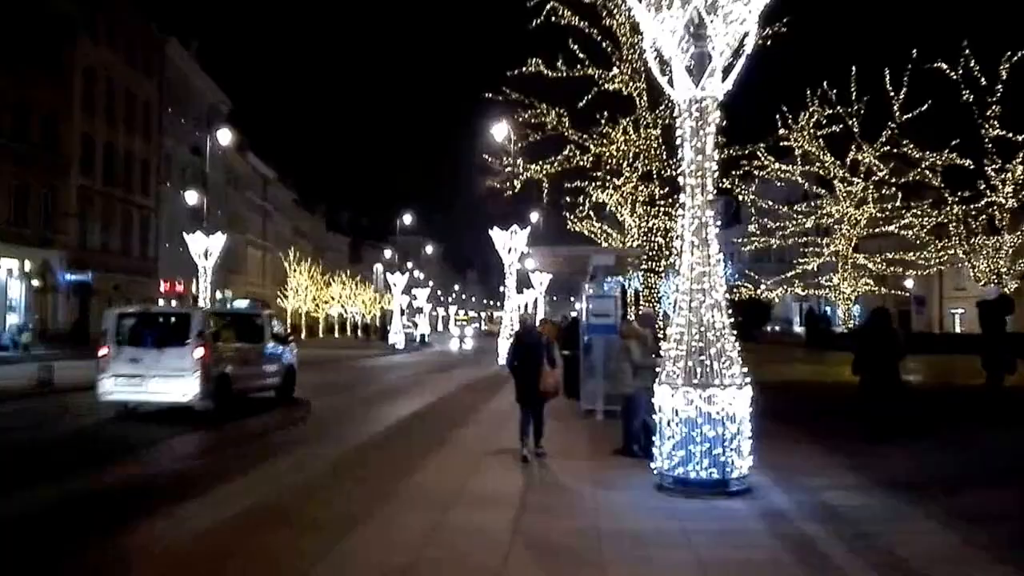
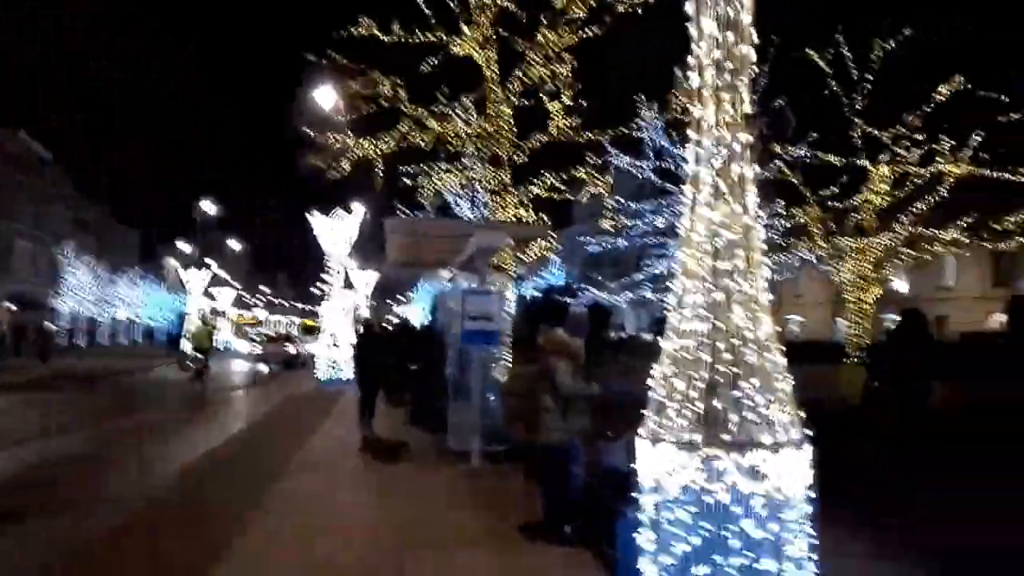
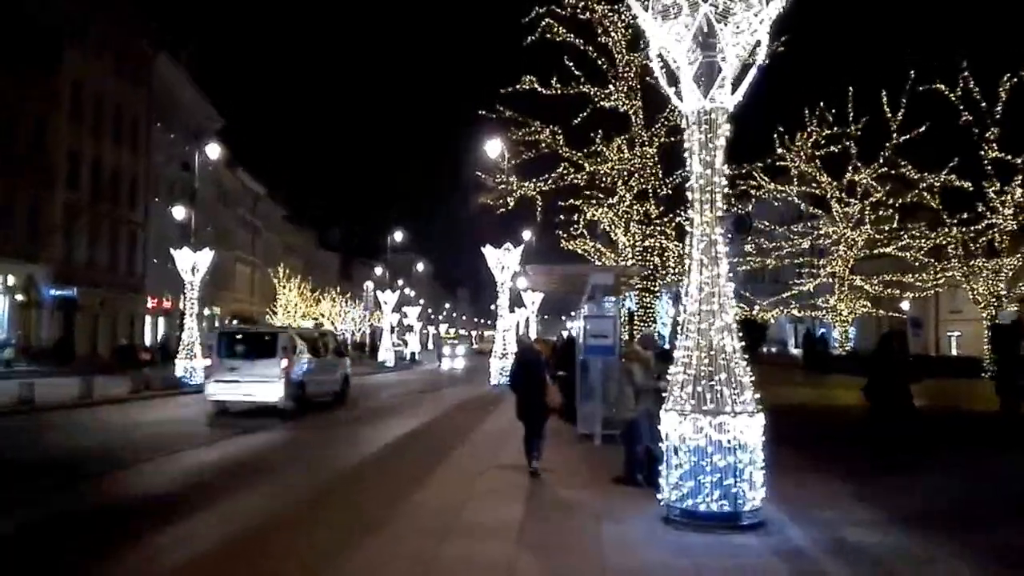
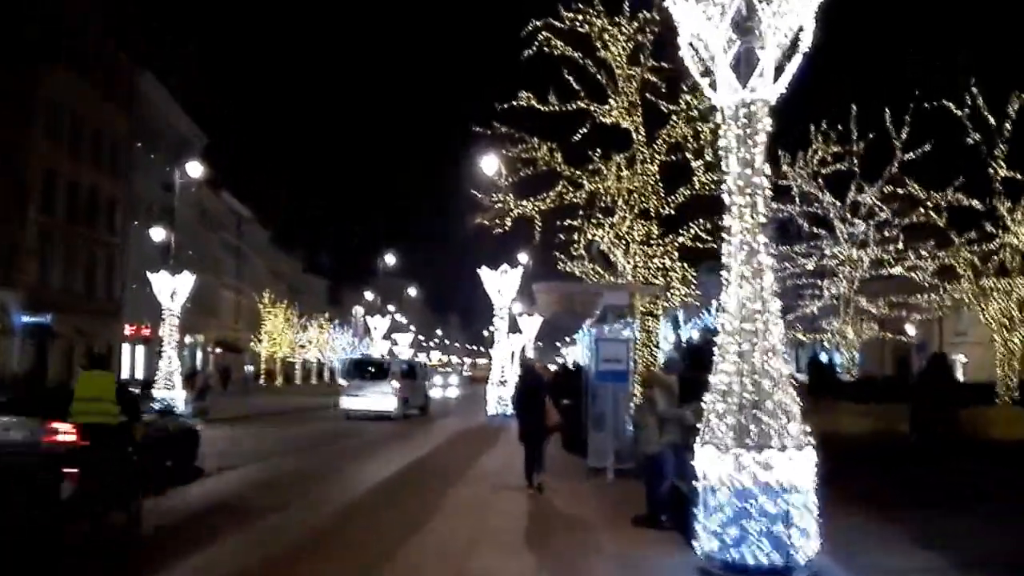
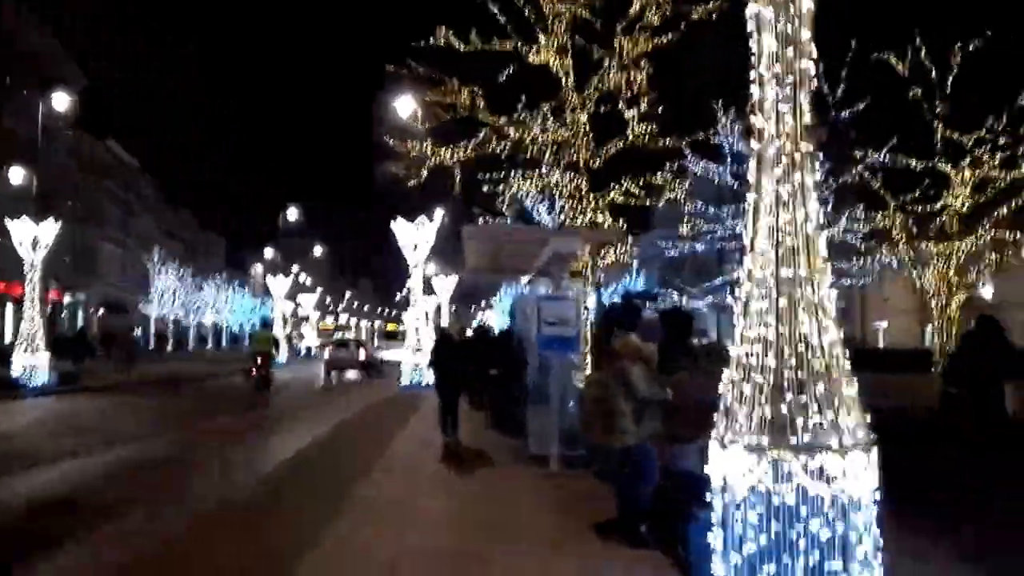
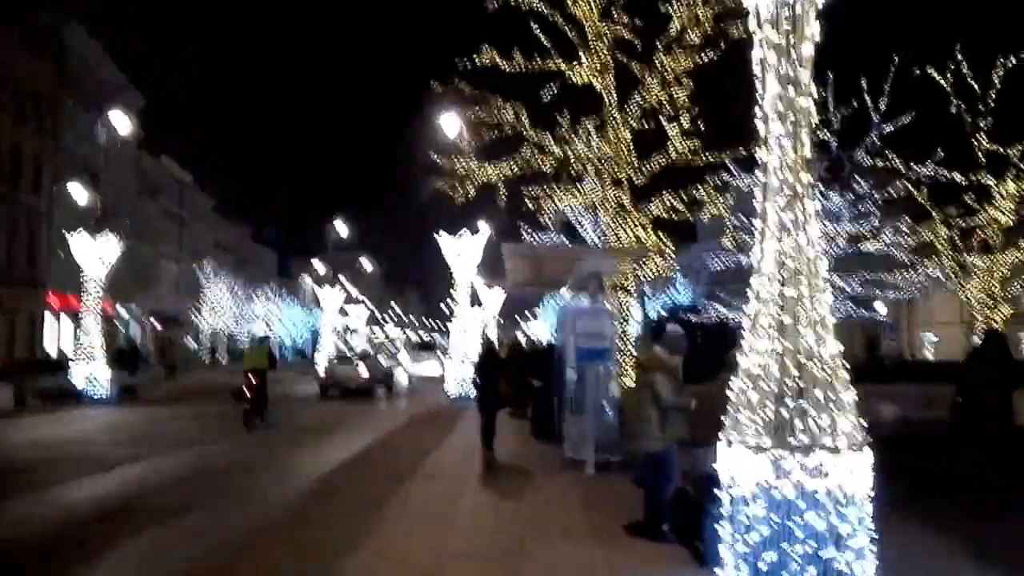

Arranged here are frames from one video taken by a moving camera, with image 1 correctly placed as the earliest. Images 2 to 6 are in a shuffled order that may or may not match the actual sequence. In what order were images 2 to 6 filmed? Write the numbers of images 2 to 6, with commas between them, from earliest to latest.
3, 4, 6, 5, 2
